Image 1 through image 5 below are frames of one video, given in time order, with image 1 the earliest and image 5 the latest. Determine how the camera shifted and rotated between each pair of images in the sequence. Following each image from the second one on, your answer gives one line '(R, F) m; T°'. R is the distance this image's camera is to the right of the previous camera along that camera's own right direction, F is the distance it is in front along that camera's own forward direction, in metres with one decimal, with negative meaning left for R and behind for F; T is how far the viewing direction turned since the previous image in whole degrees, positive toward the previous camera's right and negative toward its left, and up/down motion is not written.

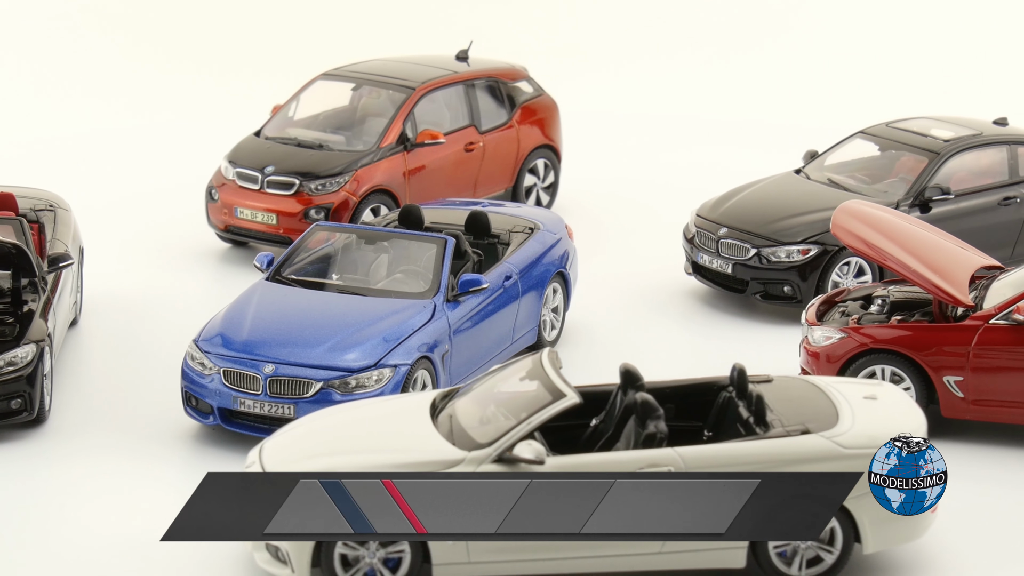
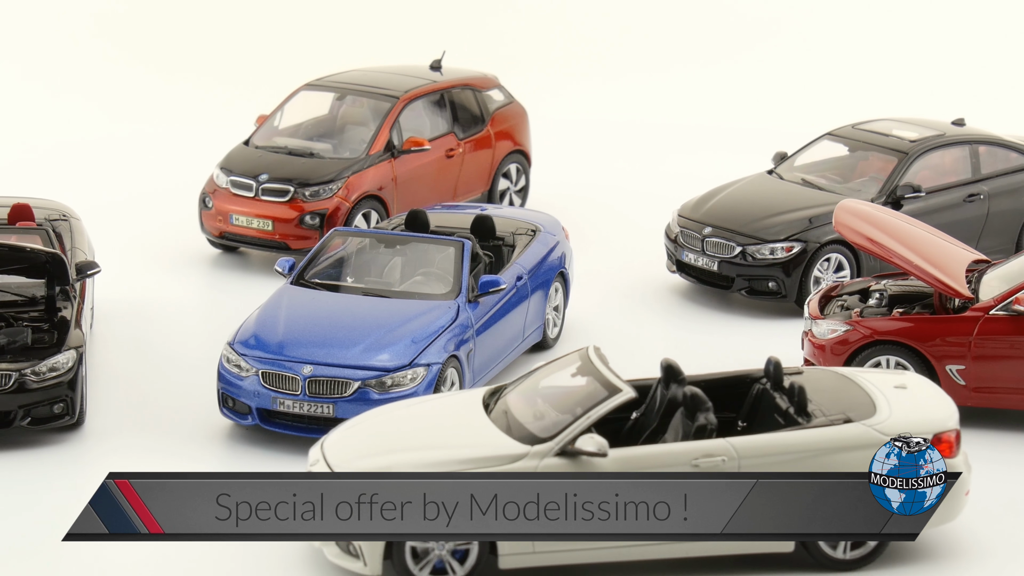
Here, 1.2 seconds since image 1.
(-0.6, -0.3) m; +3°
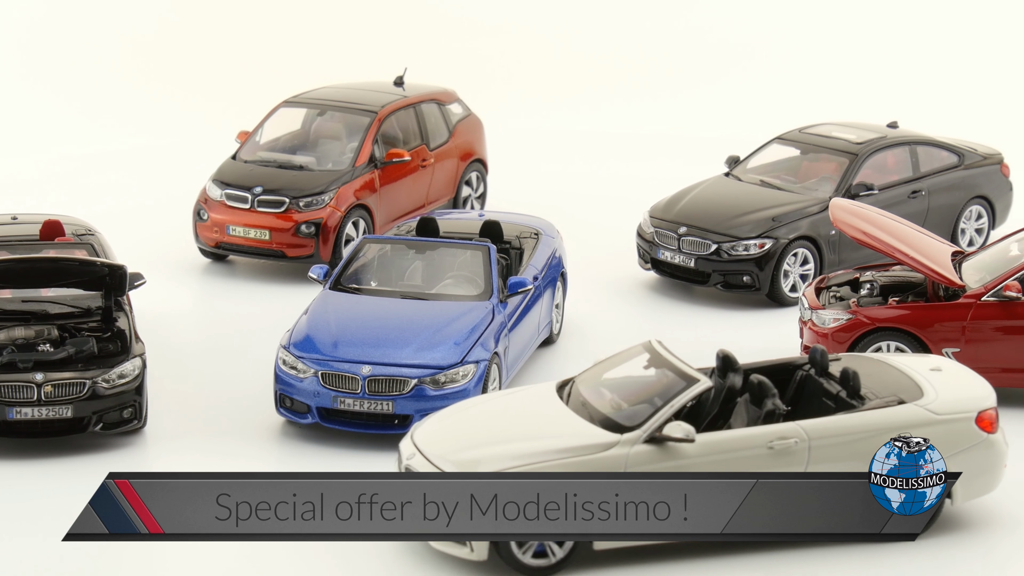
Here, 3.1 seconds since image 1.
(-1.0, -0.5) m; +5°
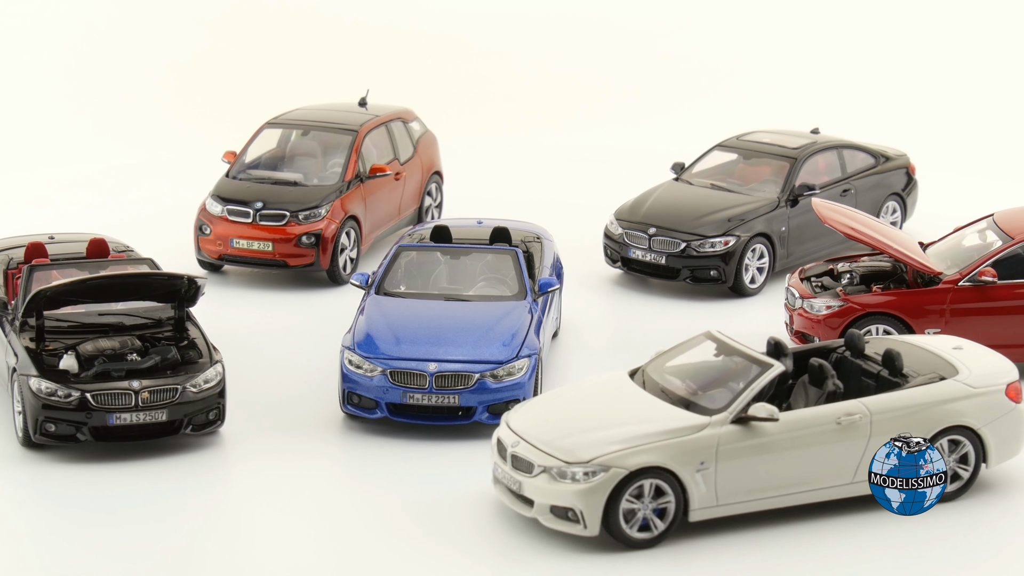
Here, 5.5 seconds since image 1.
(-1.4, -0.6) m; +6°
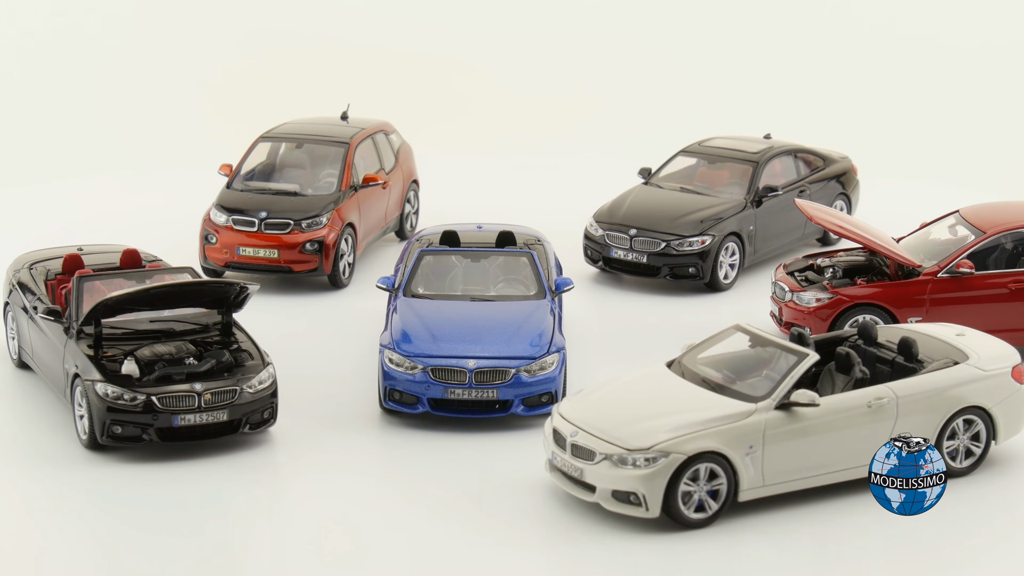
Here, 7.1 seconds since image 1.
(-0.9, -0.5) m; +4°
